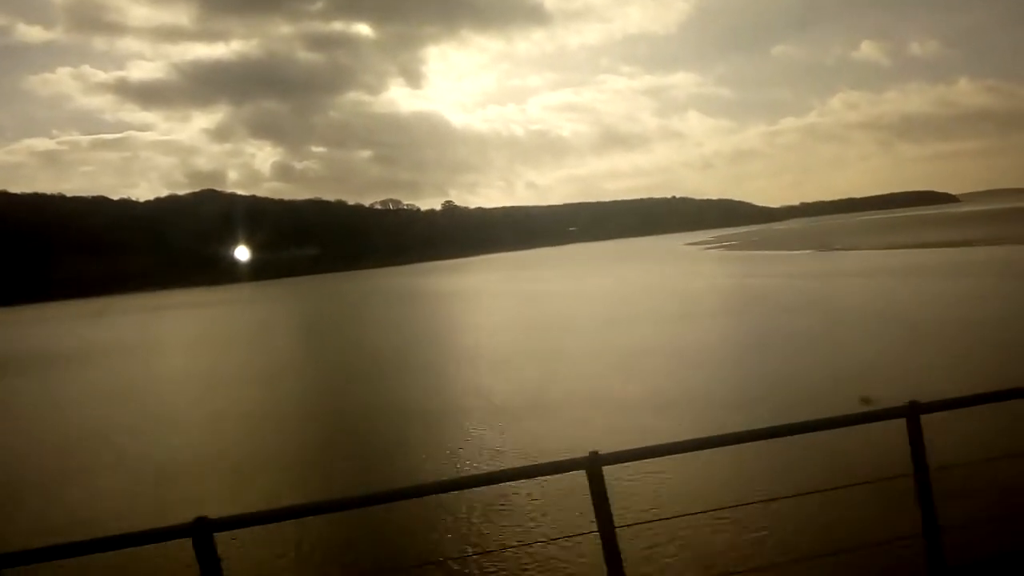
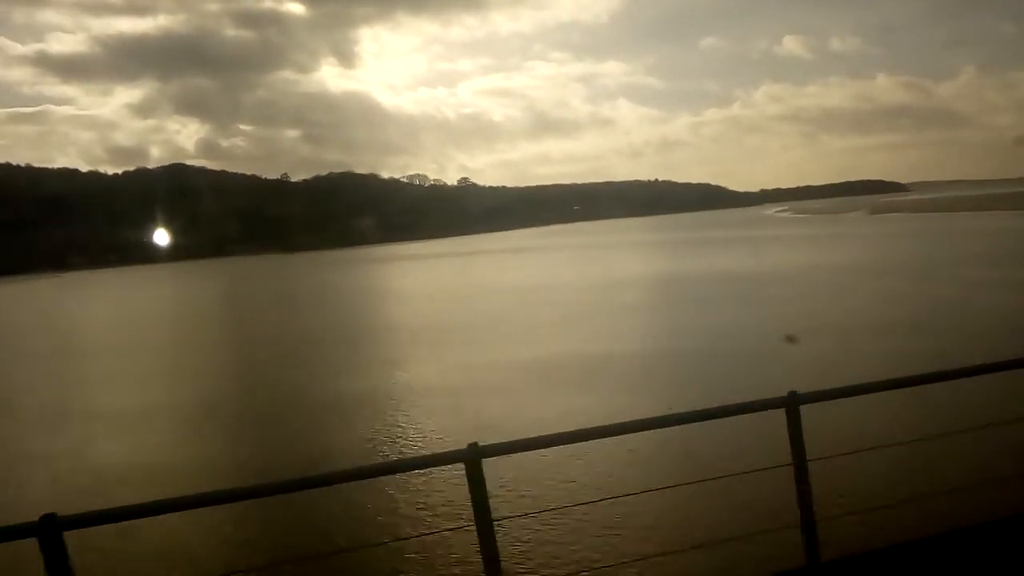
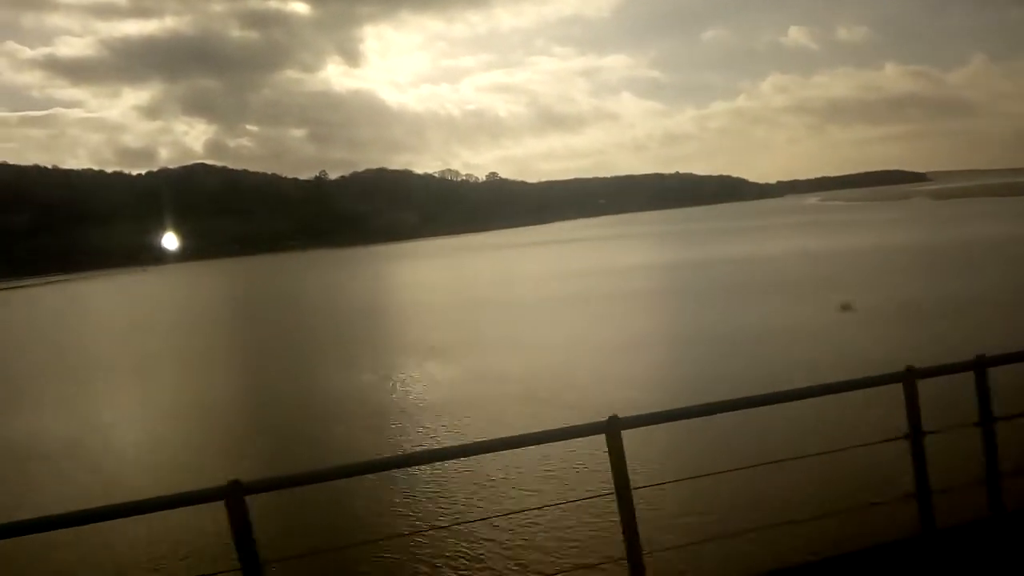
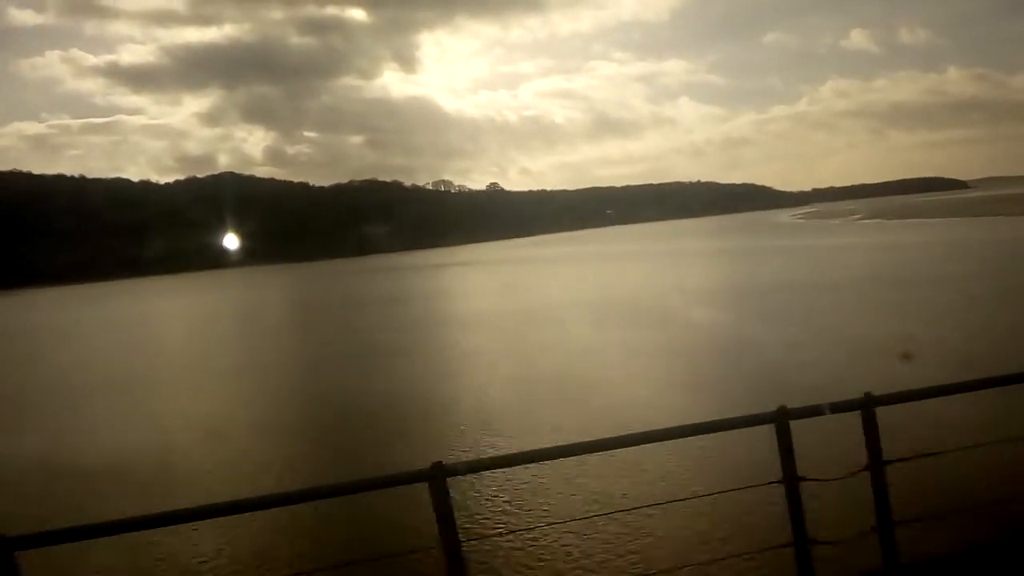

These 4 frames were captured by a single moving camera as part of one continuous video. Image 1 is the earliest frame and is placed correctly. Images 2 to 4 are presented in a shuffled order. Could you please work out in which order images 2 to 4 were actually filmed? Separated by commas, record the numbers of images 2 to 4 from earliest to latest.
4, 2, 3
